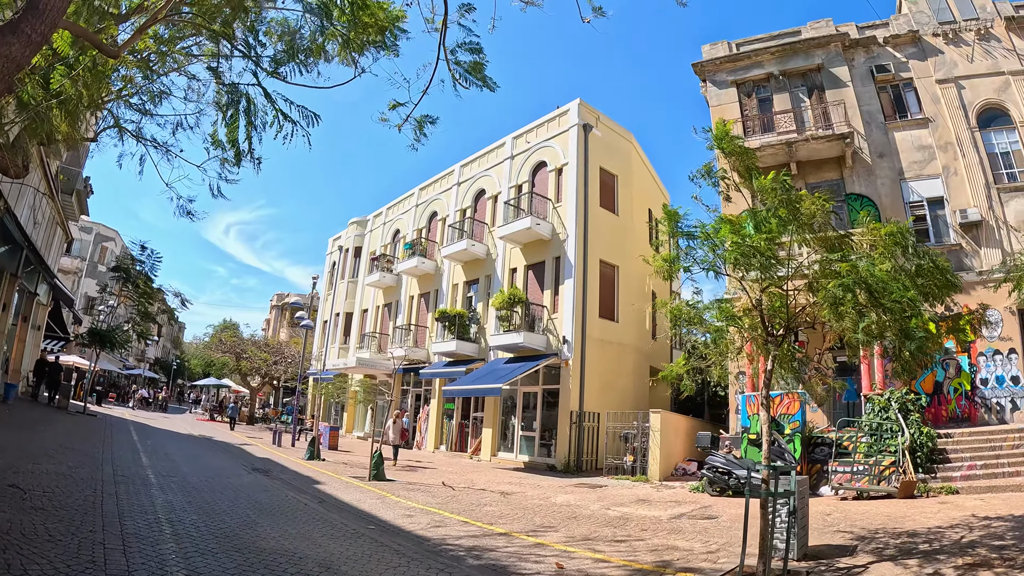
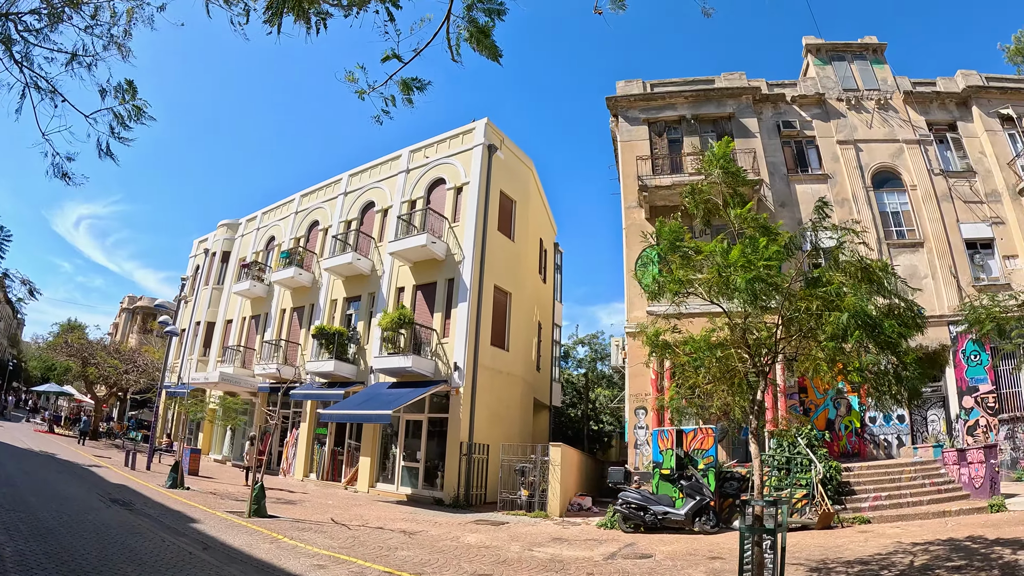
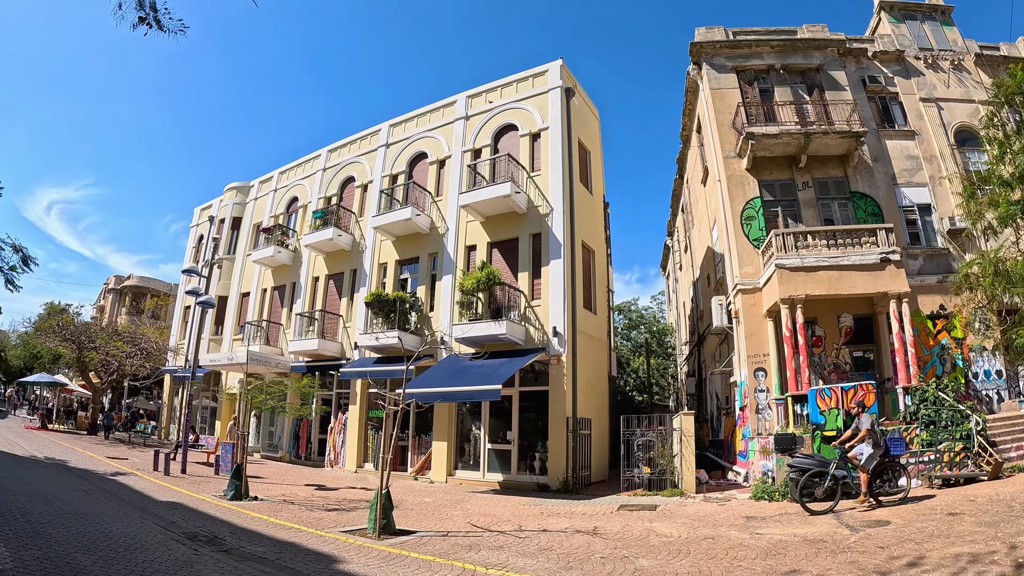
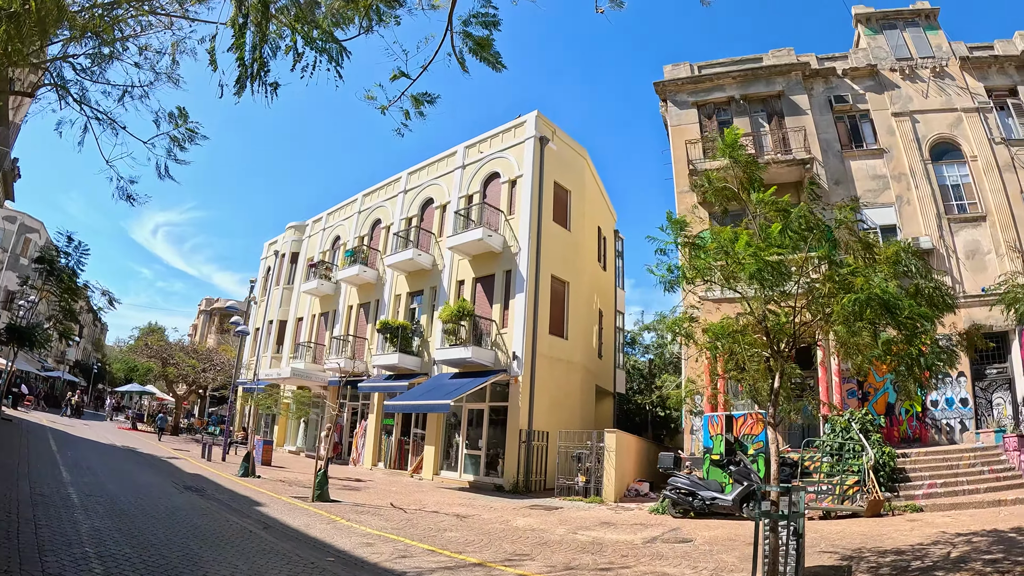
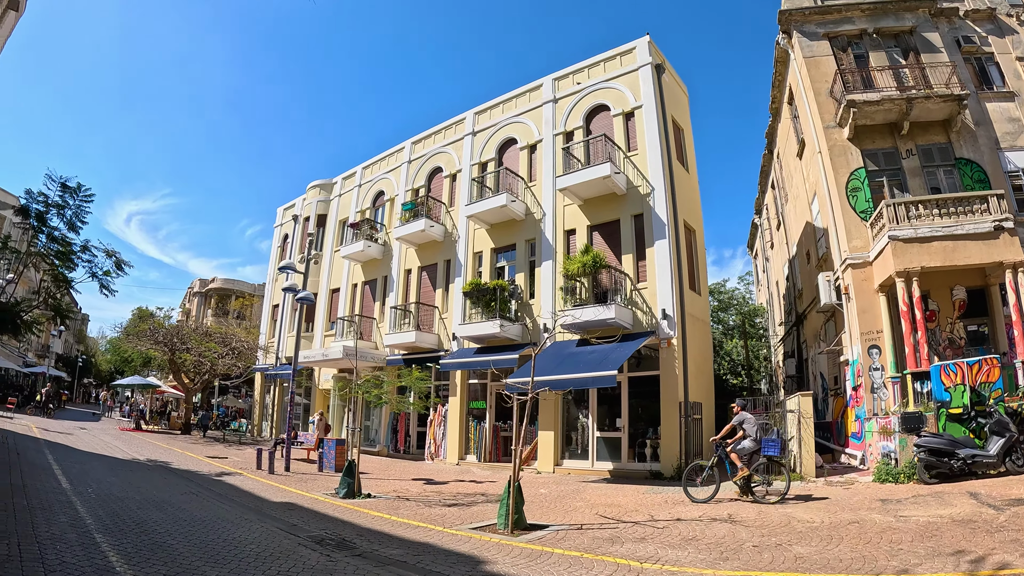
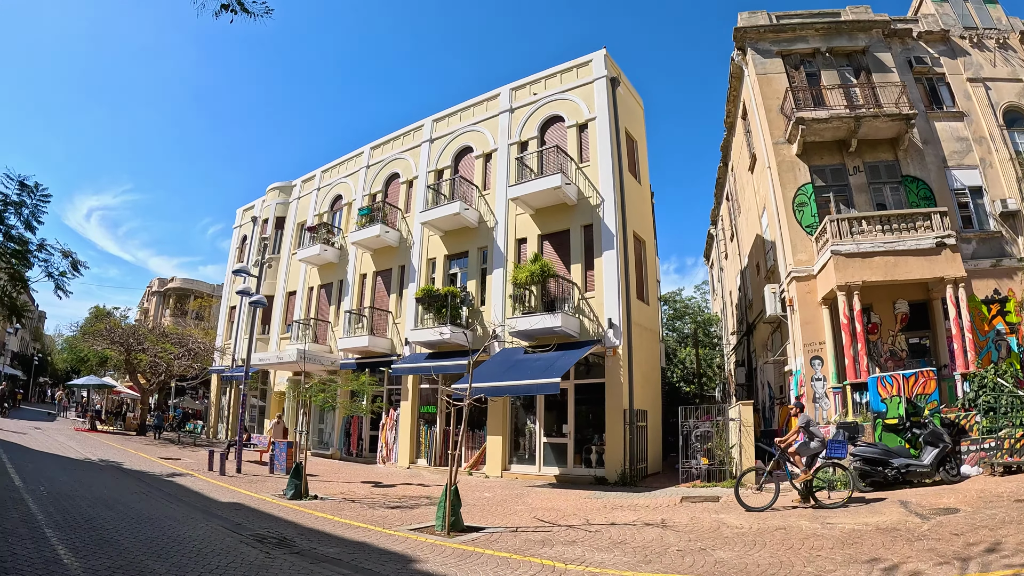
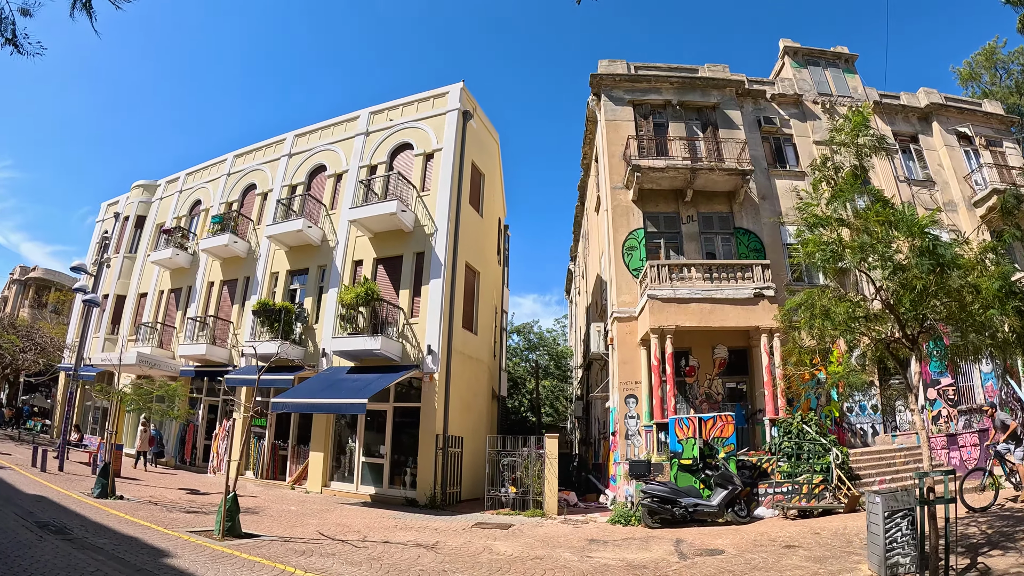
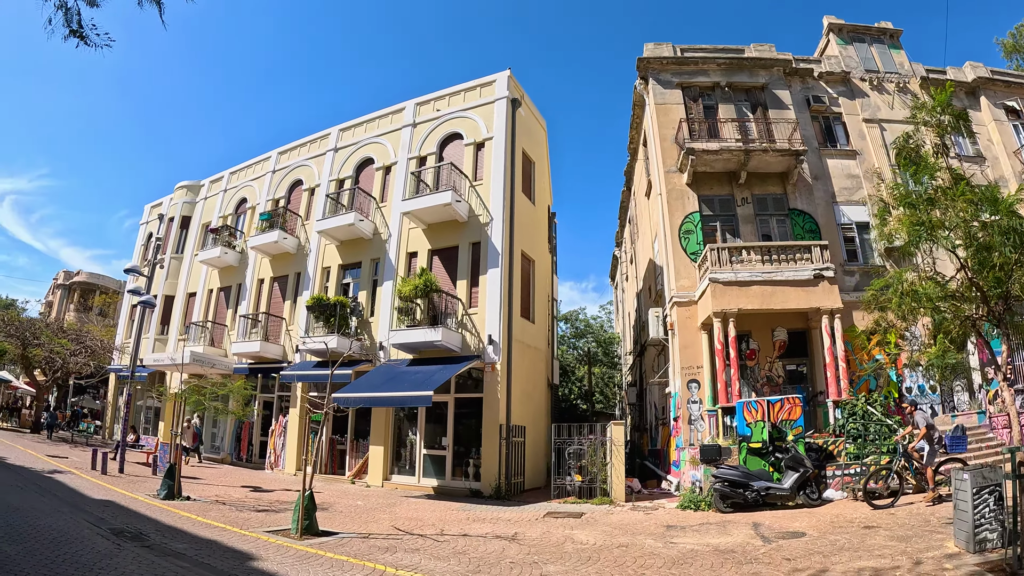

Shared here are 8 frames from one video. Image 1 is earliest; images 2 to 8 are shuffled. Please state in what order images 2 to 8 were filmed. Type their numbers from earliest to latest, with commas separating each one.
4, 2, 7, 8, 3, 6, 5
